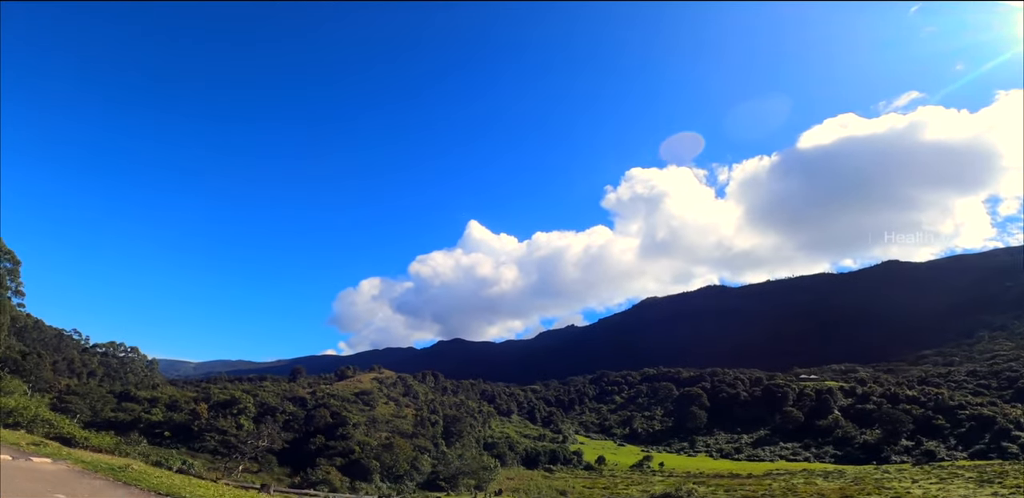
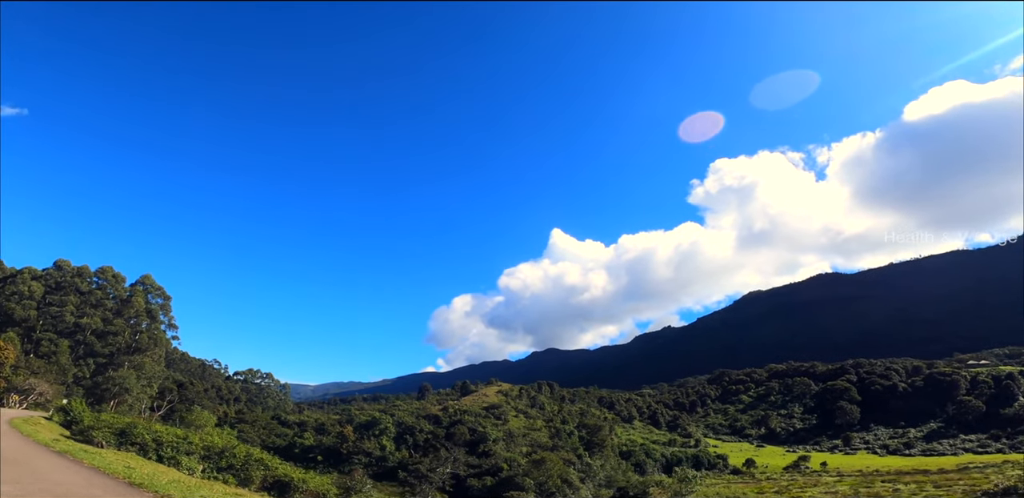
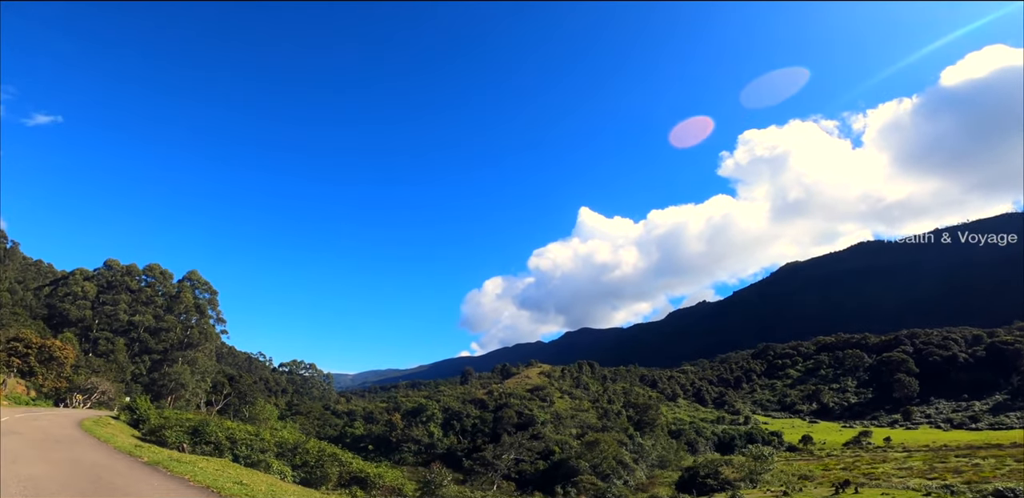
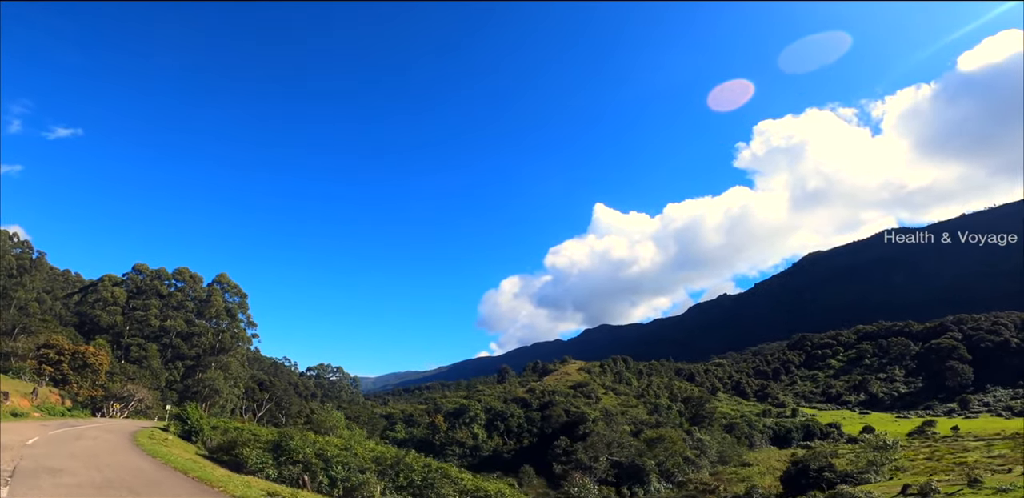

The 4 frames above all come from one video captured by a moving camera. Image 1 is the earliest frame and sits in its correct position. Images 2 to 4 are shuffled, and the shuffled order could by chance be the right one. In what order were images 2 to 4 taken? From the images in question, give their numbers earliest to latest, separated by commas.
2, 3, 4
